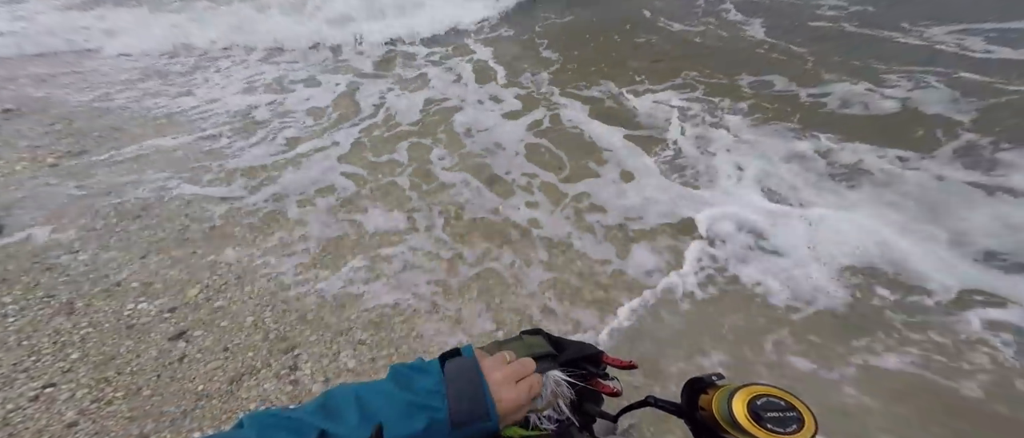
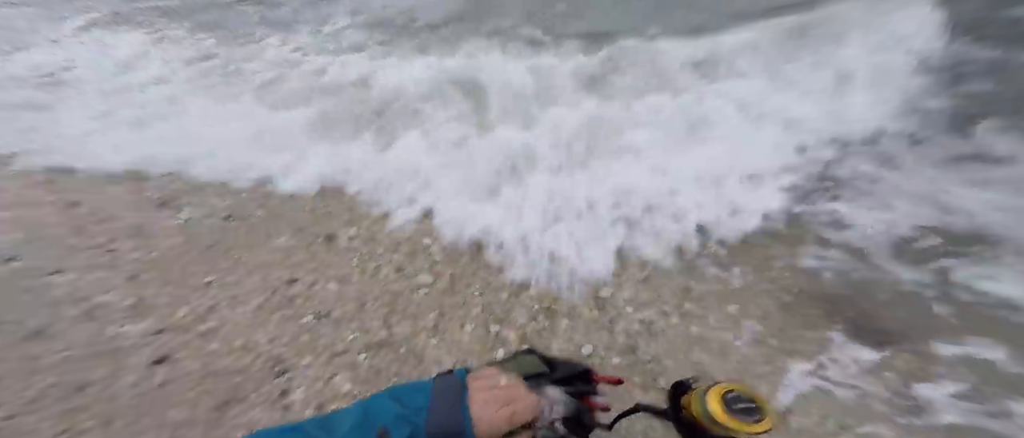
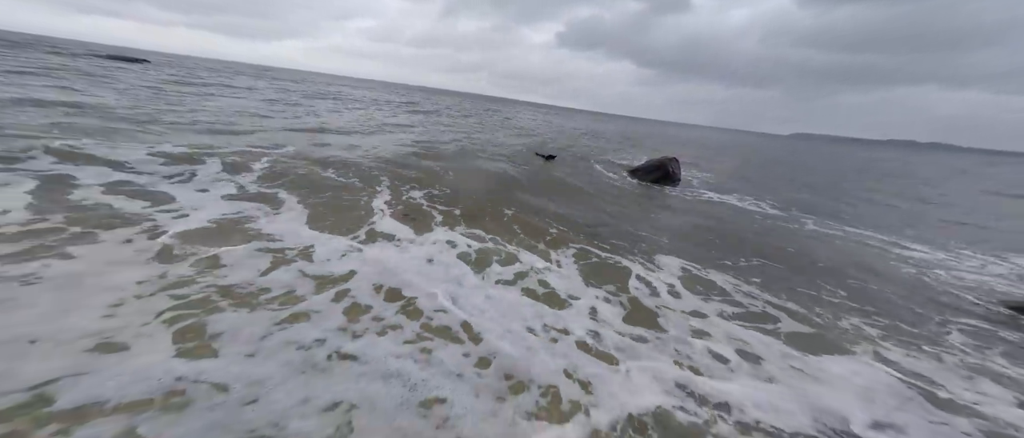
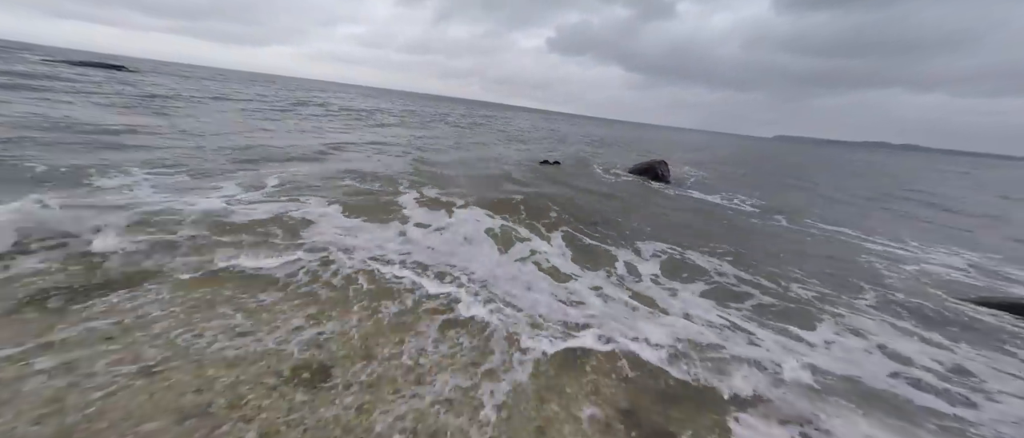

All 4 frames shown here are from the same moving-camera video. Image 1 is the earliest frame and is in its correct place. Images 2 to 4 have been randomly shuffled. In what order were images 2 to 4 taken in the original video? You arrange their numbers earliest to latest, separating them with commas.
2, 3, 4
